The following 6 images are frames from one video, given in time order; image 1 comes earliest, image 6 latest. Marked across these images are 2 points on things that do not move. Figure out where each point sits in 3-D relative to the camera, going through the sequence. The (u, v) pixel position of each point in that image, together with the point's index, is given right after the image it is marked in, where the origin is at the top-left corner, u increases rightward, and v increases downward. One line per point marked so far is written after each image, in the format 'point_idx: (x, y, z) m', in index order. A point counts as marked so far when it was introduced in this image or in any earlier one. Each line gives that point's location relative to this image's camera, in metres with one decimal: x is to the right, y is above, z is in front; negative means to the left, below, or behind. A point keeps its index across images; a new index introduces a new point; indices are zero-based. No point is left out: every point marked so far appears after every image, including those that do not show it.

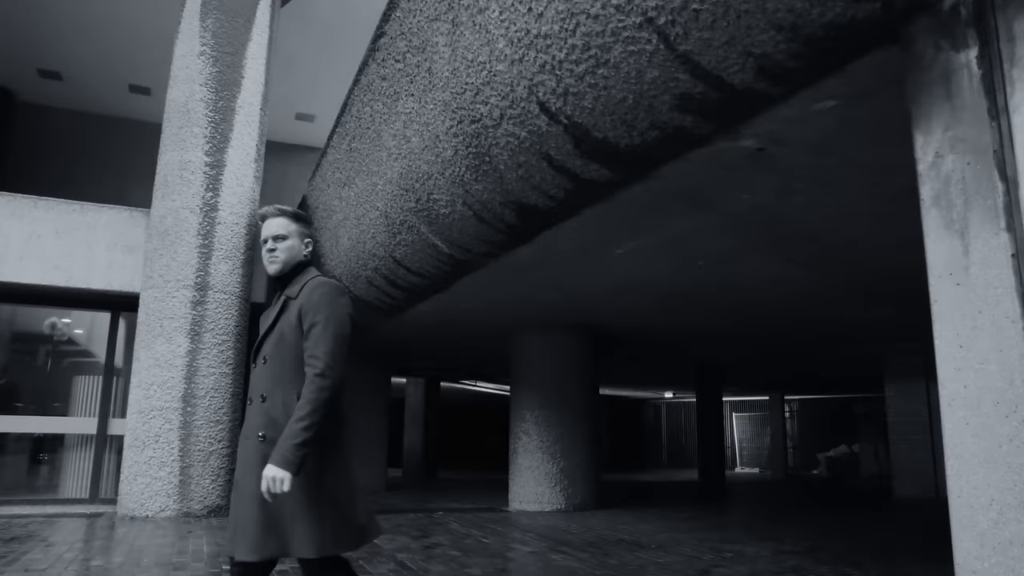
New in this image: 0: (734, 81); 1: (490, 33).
0: (+0.9, +0.9, +3.3) m
1: (-0.1, +1.4, +4.2) m
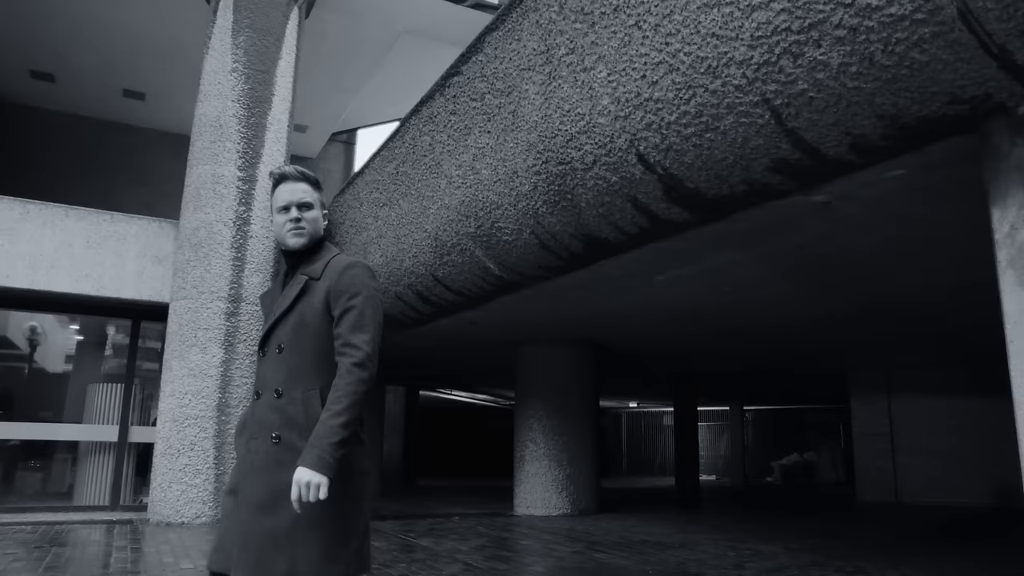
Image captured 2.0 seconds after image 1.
0: (+1.6, +0.7, +4.0) m
1: (+0.5, +1.2, +4.8) m
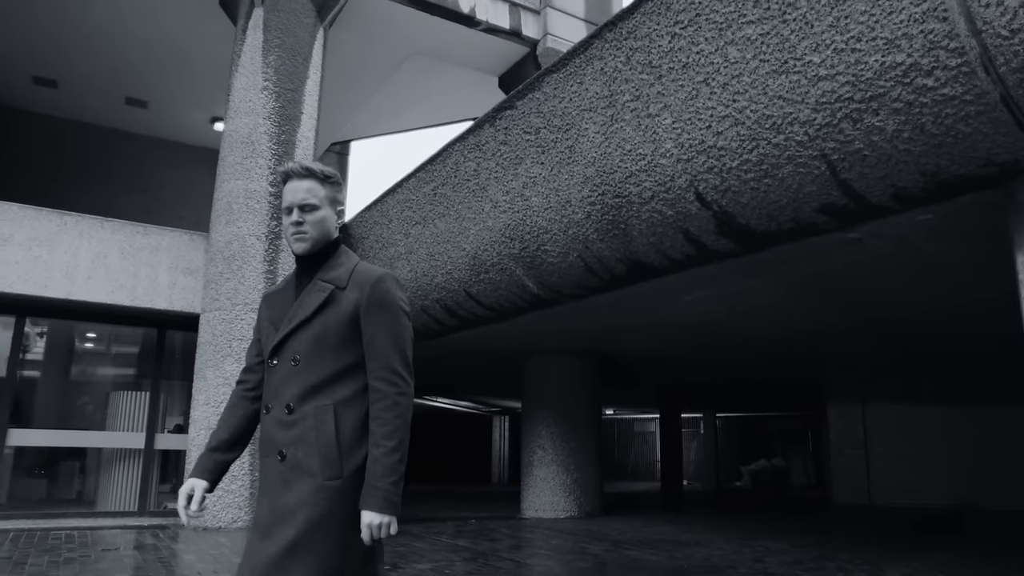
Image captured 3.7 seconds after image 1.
0: (+2.2, +0.5, +4.6) m
1: (+1.0, +1.1, +5.4) m
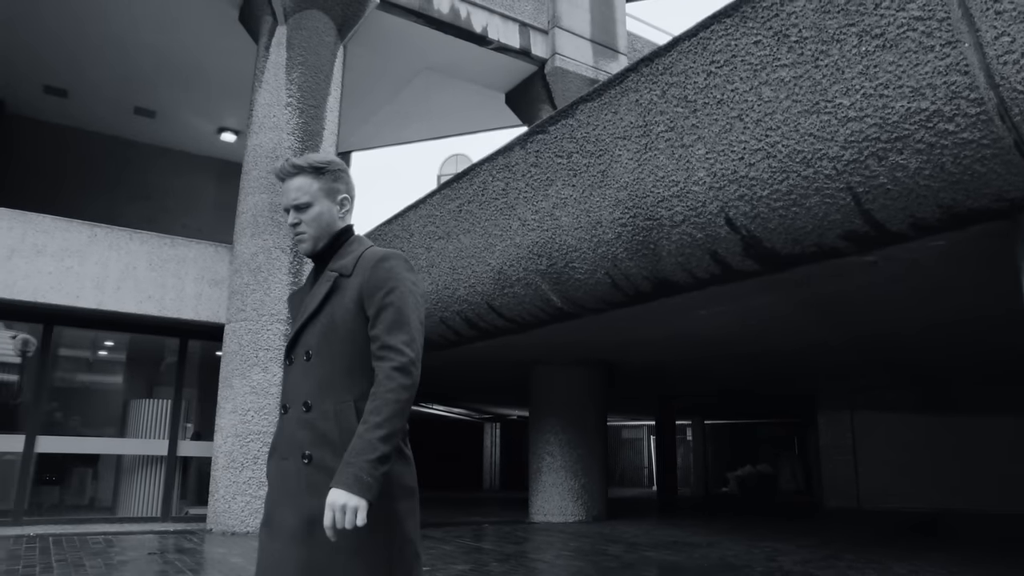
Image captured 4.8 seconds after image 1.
0: (+2.5, +0.4, +5.1) m
1: (+1.3, +0.9, +5.8) m
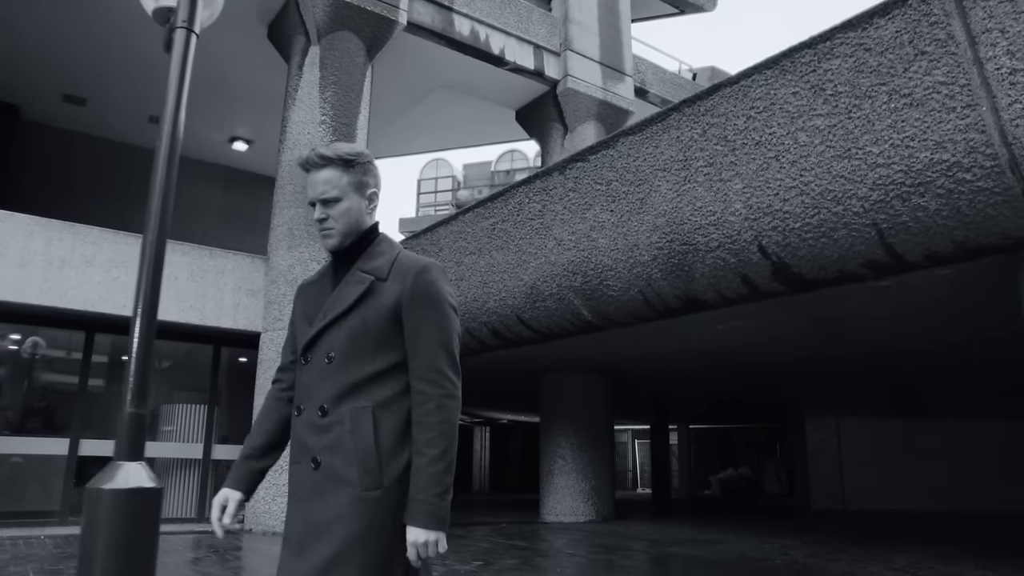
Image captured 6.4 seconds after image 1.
0: (+3.0, +0.2, +5.8) m
1: (+1.8, +0.8, +6.5) m
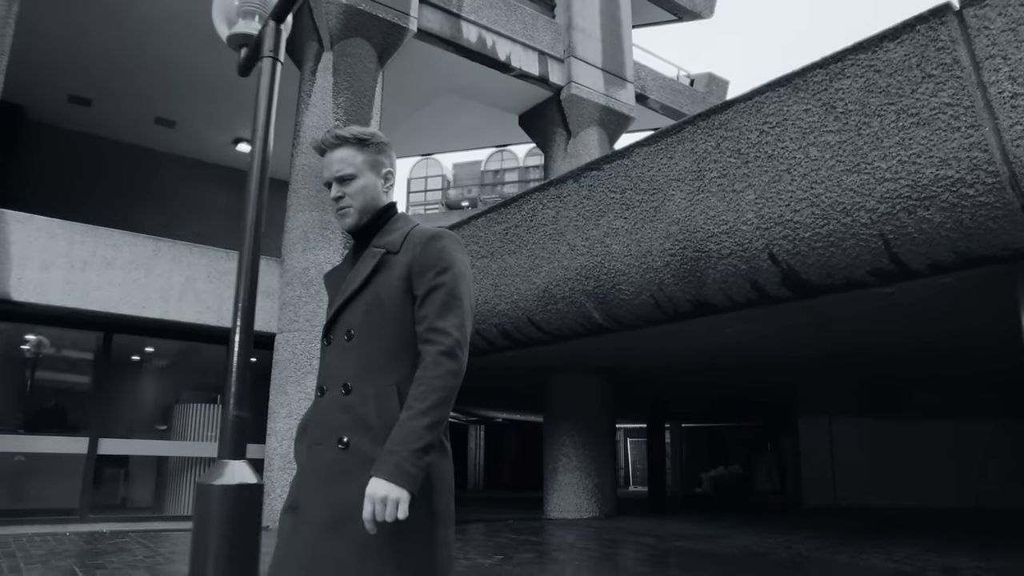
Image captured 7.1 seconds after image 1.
0: (+3.2, +0.2, +6.2) m
1: (+2.0, +0.7, +6.8) m
